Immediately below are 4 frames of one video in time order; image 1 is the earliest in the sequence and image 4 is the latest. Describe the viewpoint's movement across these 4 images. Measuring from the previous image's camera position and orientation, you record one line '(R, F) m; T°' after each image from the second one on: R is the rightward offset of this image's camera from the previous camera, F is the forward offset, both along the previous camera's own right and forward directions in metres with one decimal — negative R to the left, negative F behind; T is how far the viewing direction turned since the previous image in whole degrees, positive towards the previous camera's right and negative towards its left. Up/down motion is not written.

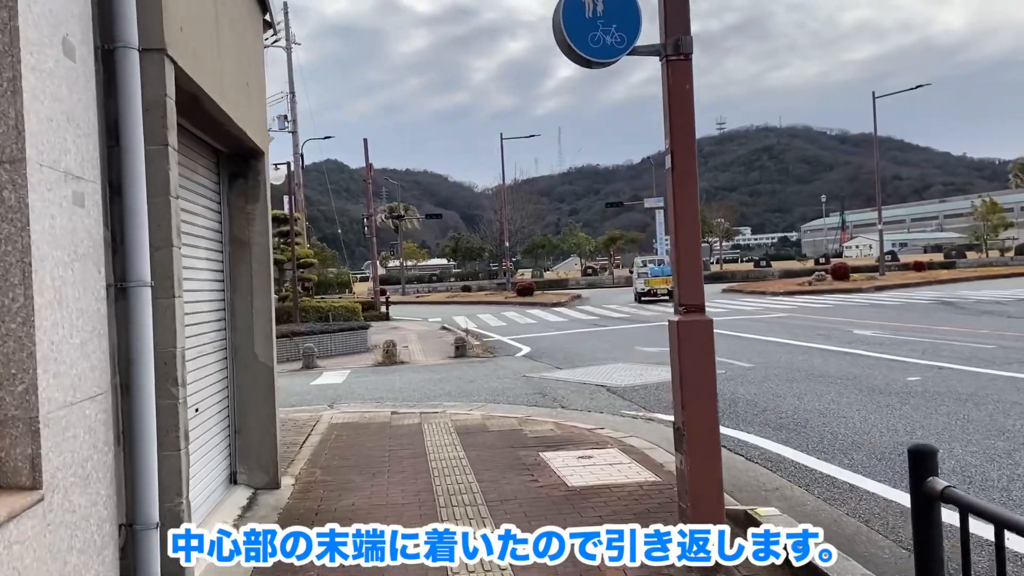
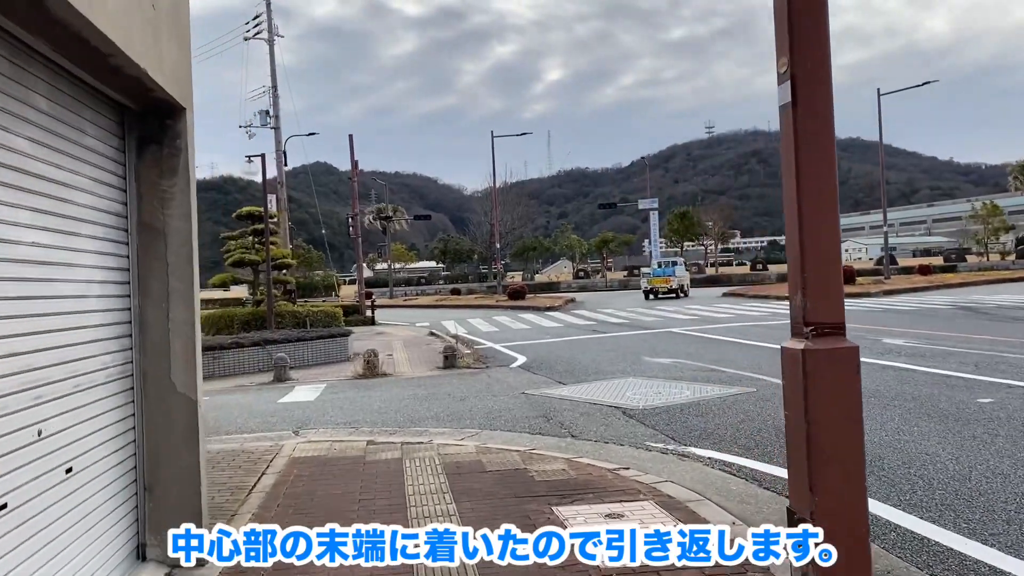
(-0.1, +1.3) m; +1°
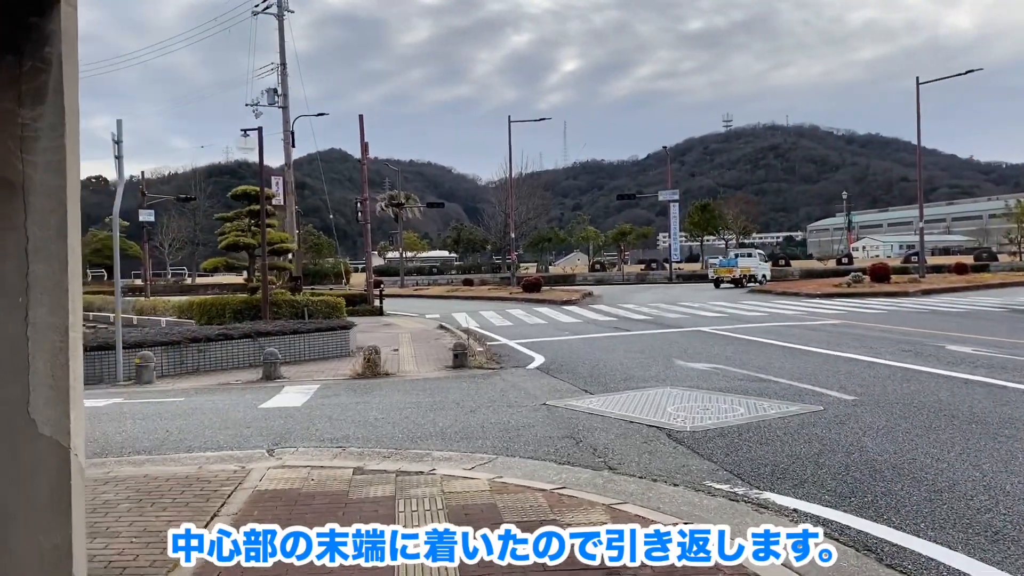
(-0.1, +1.3) m; -1°
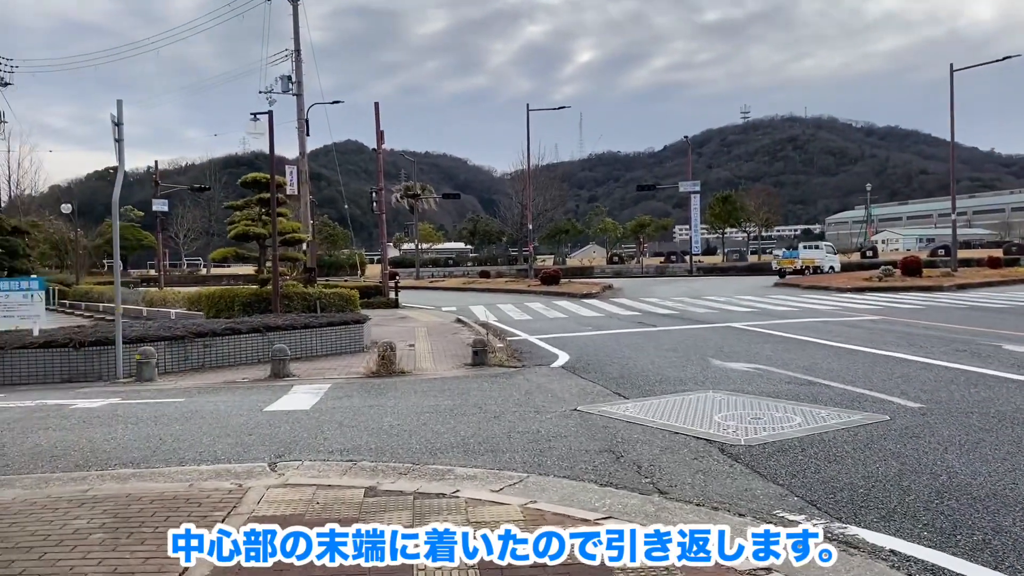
(-0.1, +0.7) m; -1°
